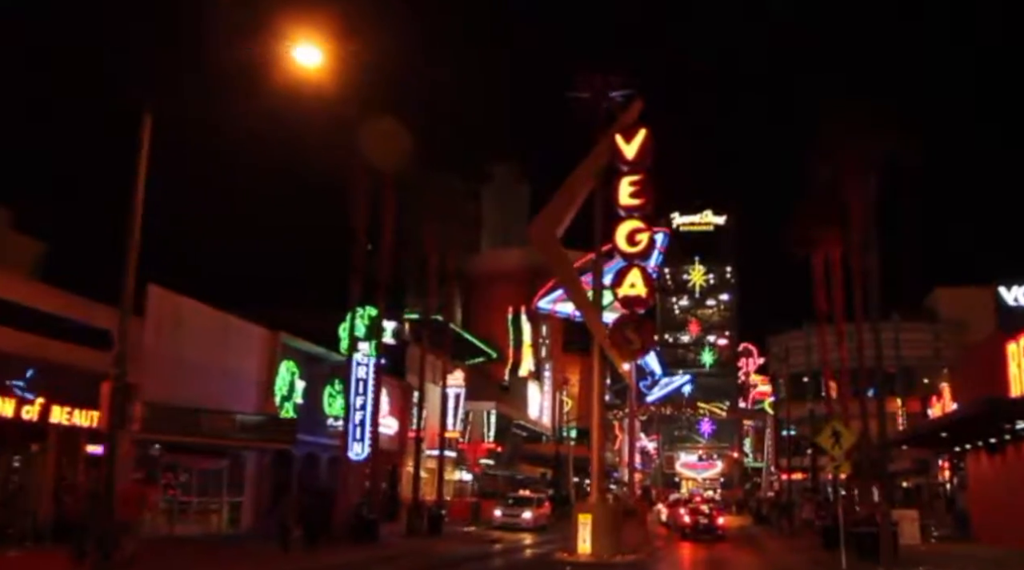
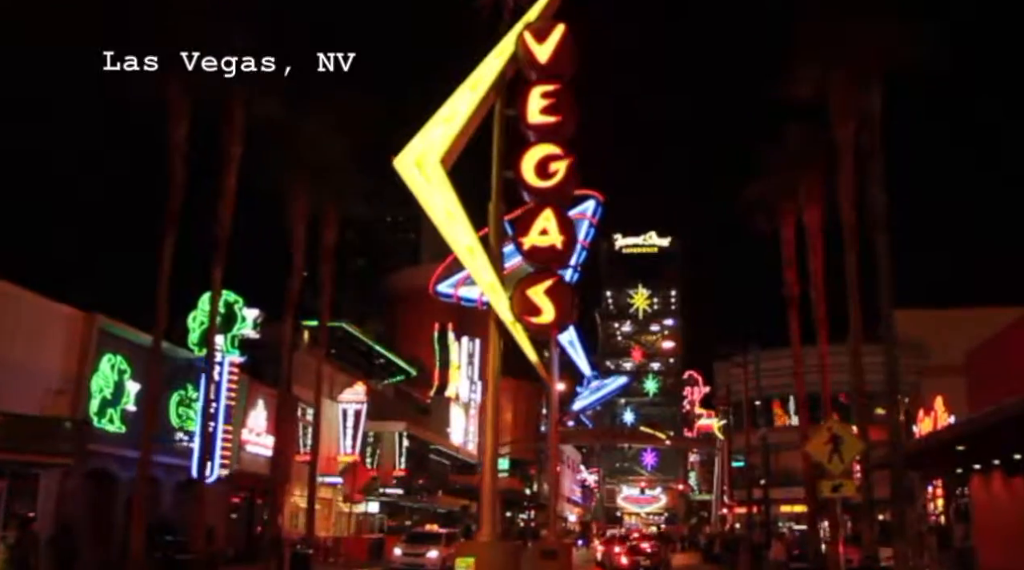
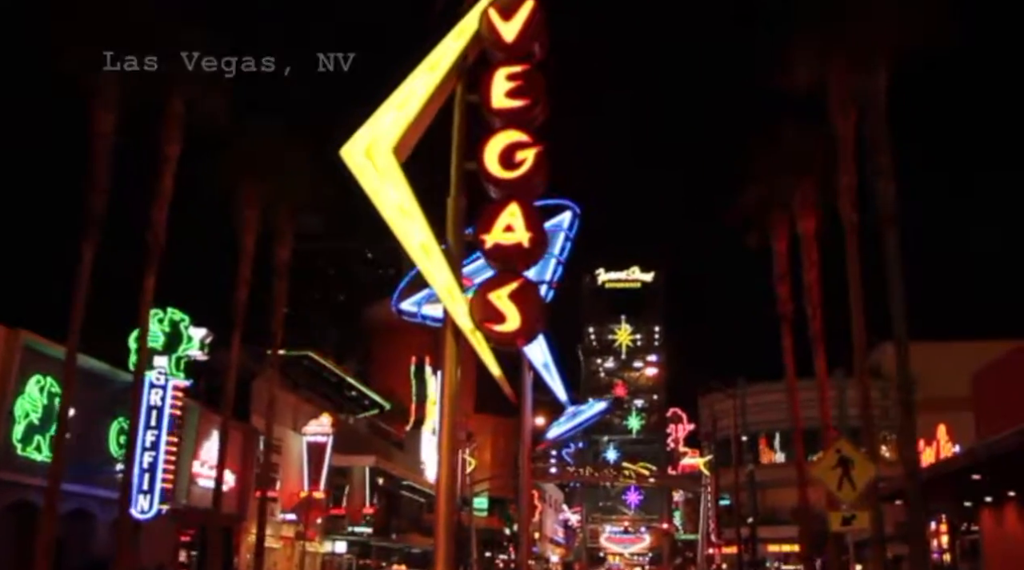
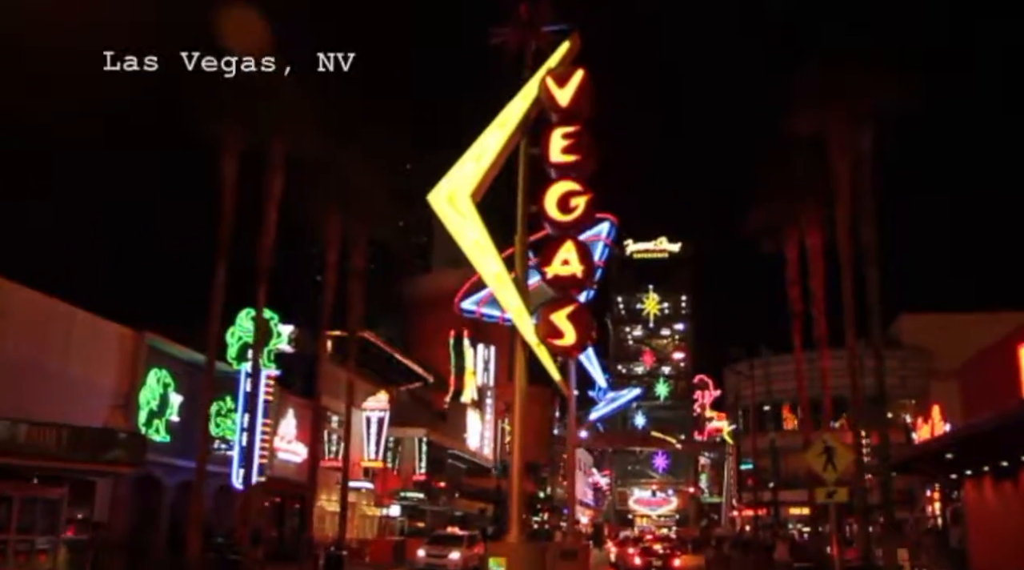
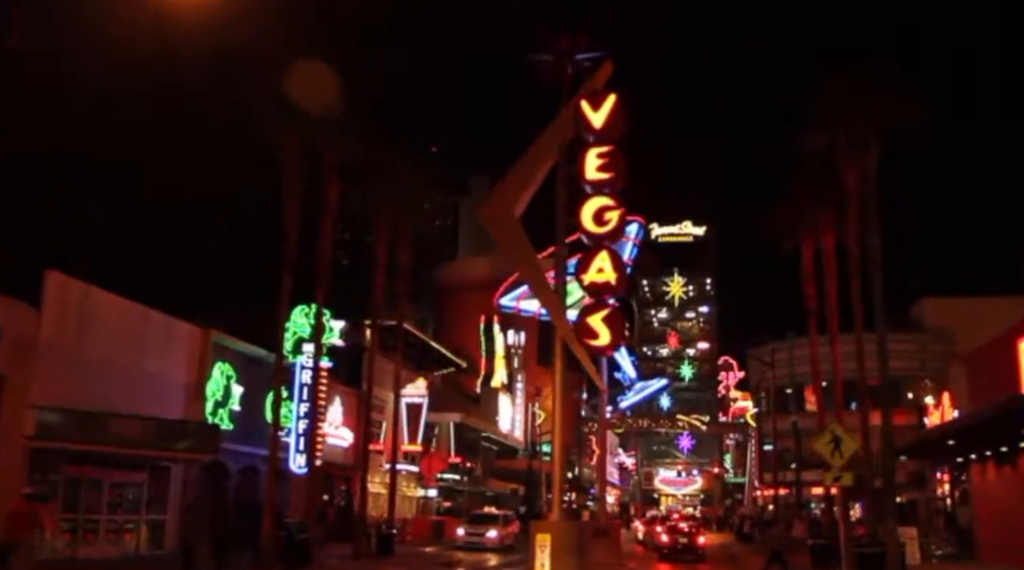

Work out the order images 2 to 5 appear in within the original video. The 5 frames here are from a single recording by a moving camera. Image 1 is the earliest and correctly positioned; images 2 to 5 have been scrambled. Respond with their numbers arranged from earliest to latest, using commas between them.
5, 4, 2, 3
